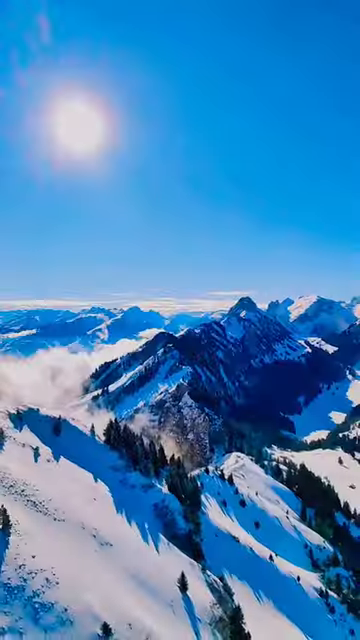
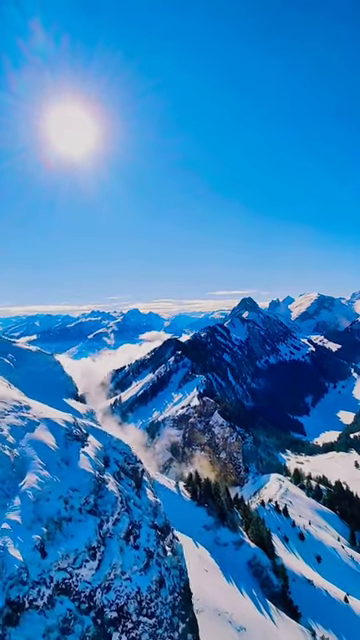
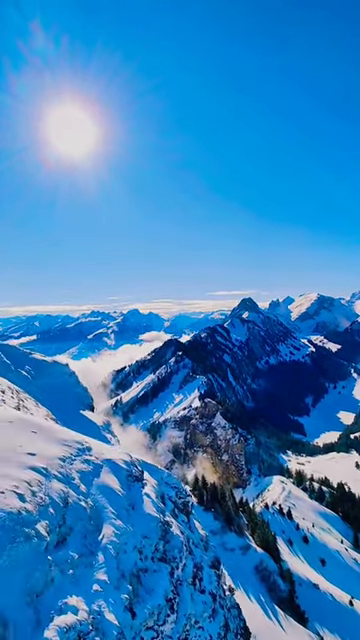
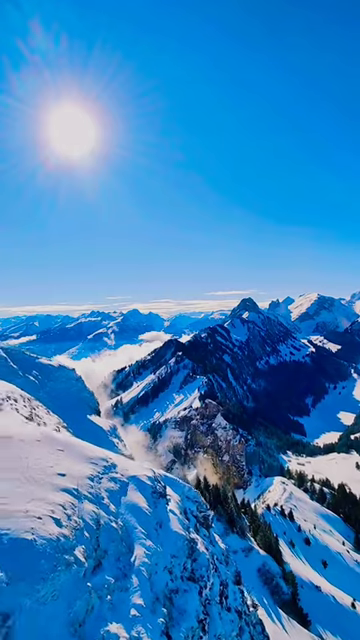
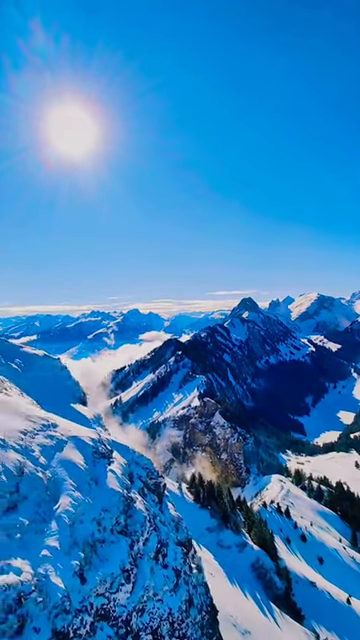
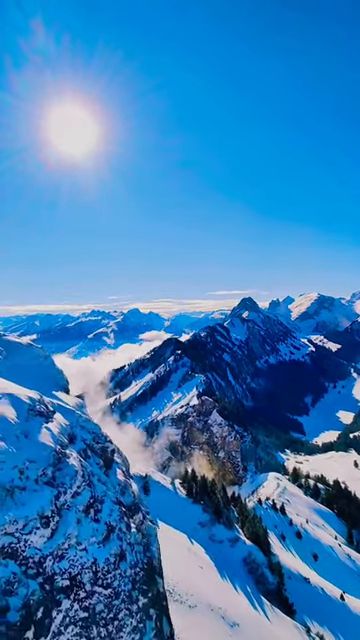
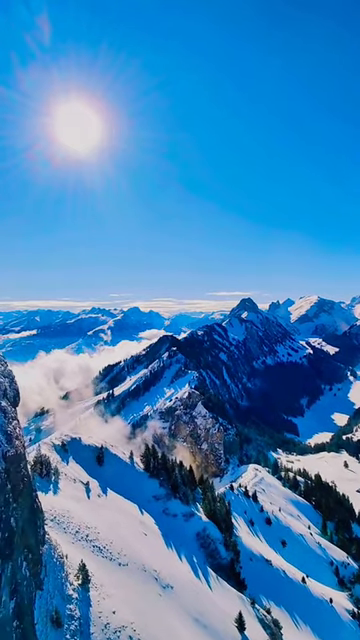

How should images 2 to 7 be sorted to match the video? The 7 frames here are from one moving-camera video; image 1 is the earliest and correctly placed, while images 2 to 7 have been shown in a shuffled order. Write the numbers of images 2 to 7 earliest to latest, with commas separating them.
7, 6, 2, 5, 3, 4
